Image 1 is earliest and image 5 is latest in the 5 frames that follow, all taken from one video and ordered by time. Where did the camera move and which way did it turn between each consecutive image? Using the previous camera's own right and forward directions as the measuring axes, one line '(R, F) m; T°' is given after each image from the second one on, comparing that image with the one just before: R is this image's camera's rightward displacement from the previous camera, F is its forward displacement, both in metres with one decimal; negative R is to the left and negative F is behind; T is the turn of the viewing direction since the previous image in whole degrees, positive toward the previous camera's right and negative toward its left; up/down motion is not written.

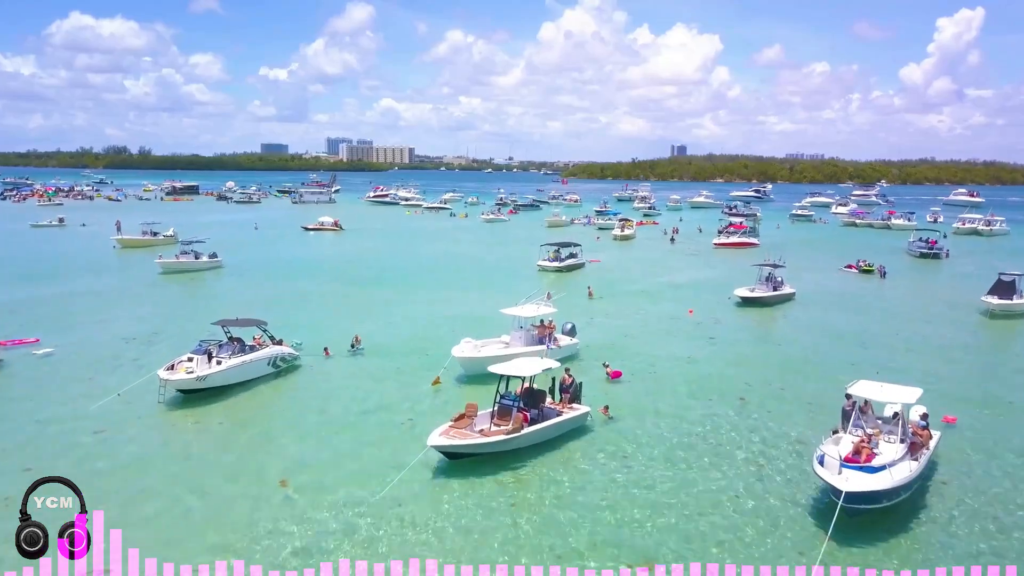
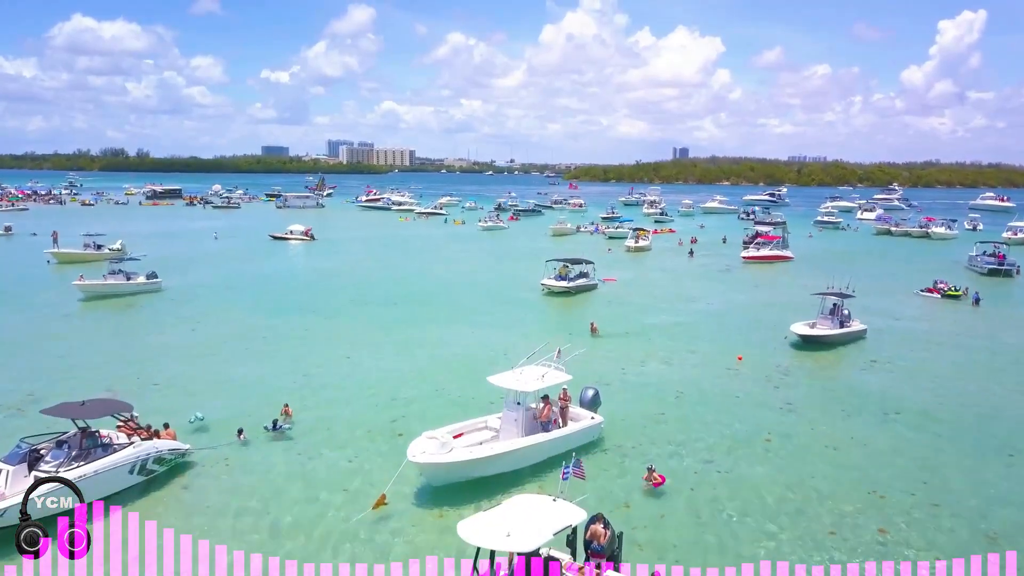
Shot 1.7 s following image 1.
(0.0, +2.8) m; 0°
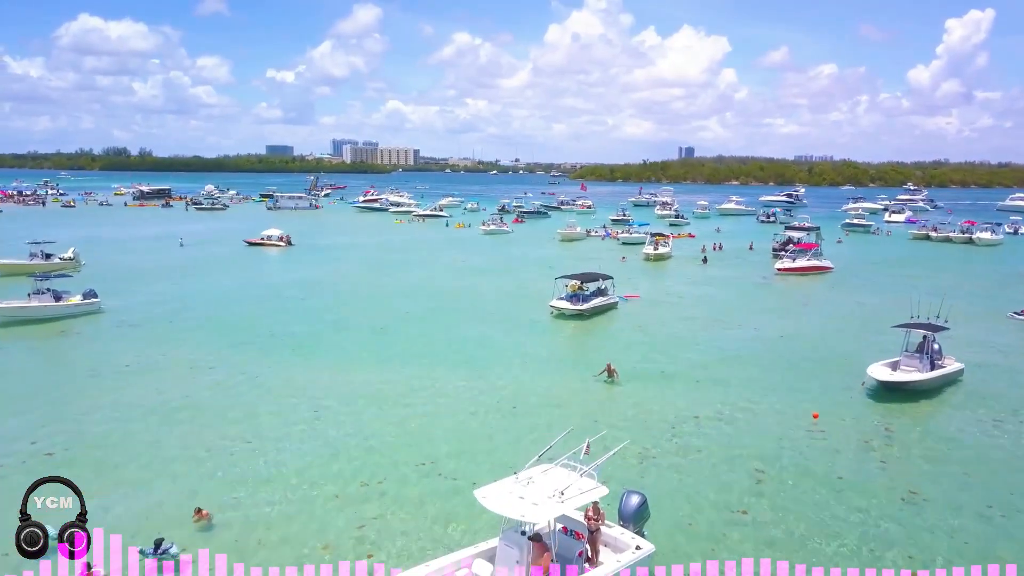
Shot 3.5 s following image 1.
(0.0, +2.2) m; 0°
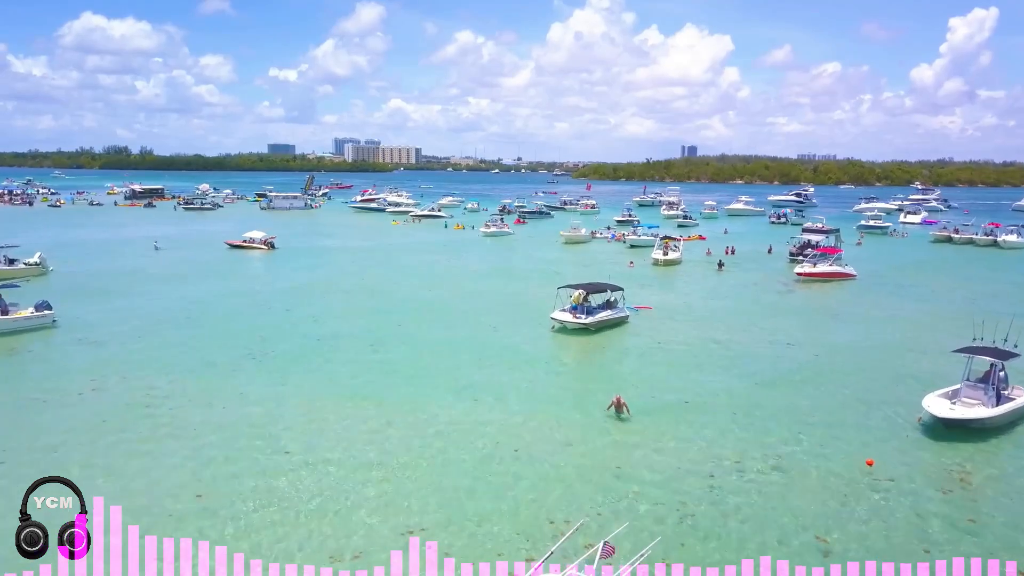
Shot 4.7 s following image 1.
(0.0, +1.2) m; 0°
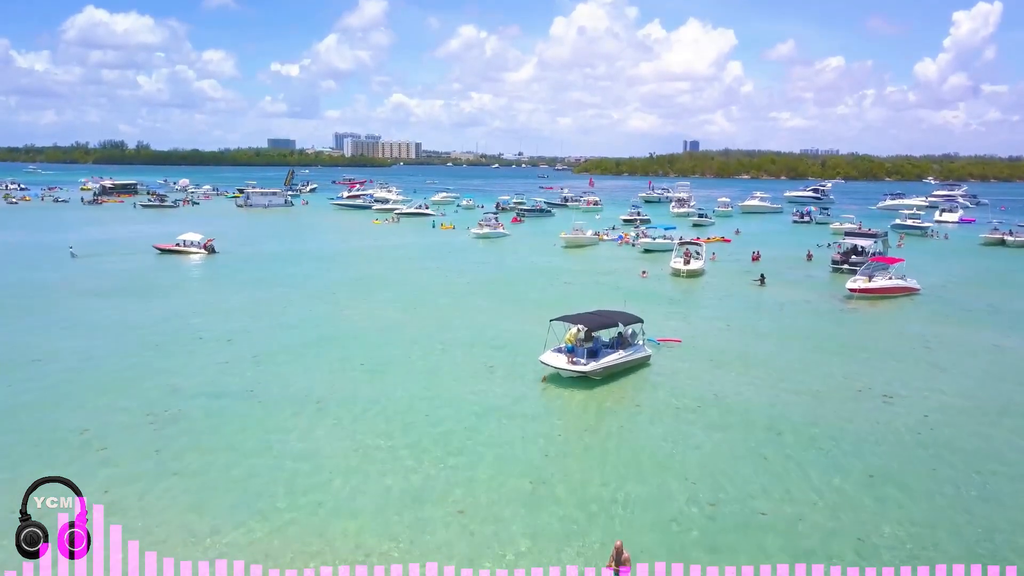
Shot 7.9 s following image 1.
(+0.3, +2.9) m; 0°
